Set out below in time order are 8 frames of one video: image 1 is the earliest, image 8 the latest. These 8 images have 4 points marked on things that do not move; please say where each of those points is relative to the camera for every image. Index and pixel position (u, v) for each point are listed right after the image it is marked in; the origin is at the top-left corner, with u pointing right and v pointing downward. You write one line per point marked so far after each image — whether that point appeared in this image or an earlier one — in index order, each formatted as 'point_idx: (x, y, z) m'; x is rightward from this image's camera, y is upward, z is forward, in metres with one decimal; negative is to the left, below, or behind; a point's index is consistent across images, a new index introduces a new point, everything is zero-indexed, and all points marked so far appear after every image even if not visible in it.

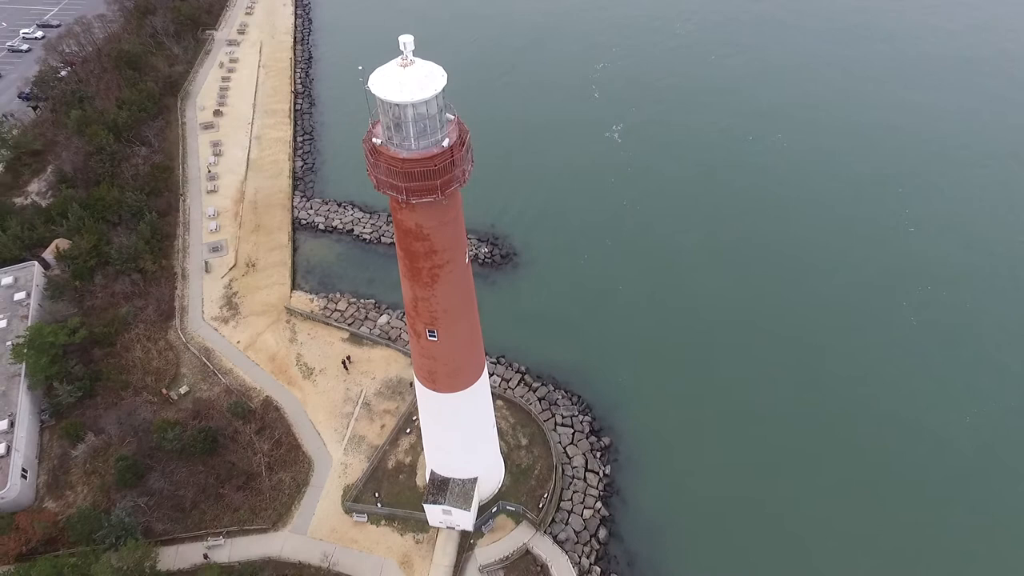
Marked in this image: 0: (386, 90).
0: (-2.2, +3.4, +10.3) m
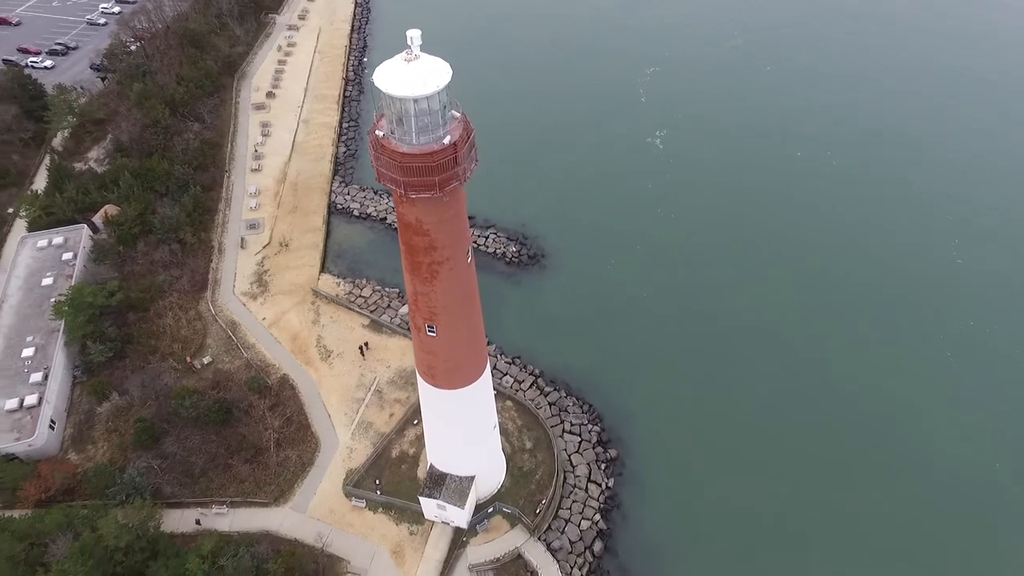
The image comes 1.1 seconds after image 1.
0: (-2.1, +3.5, +10.4) m
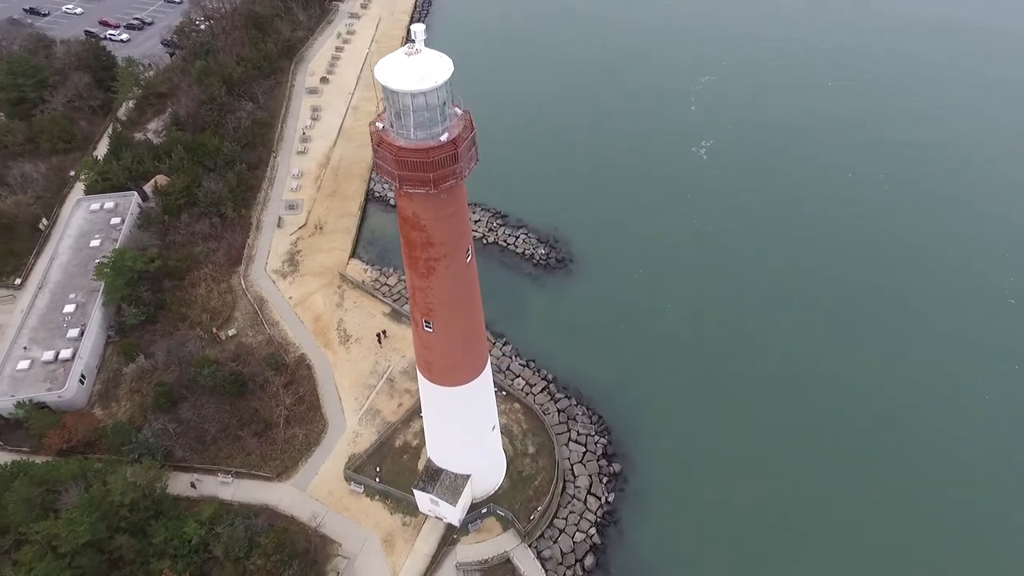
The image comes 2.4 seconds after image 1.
0: (-2.1, +3.6, +10.3) m
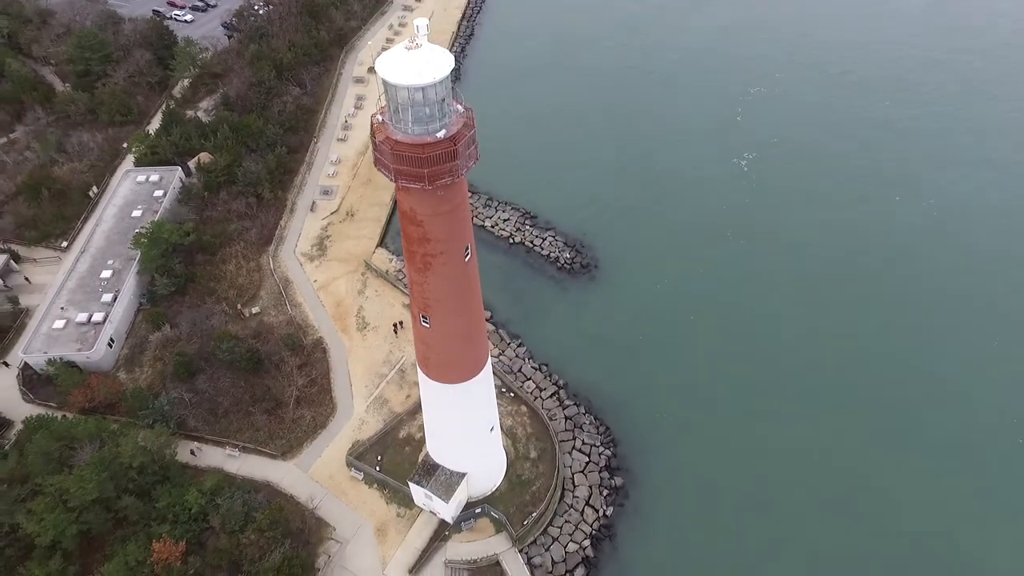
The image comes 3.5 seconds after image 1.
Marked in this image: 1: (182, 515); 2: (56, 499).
0: (-2.1, +3.7, +10.3) m
1: (-10.7, -7.4, +19.5) m
2: (-14.4, -6.7, +19.0) m
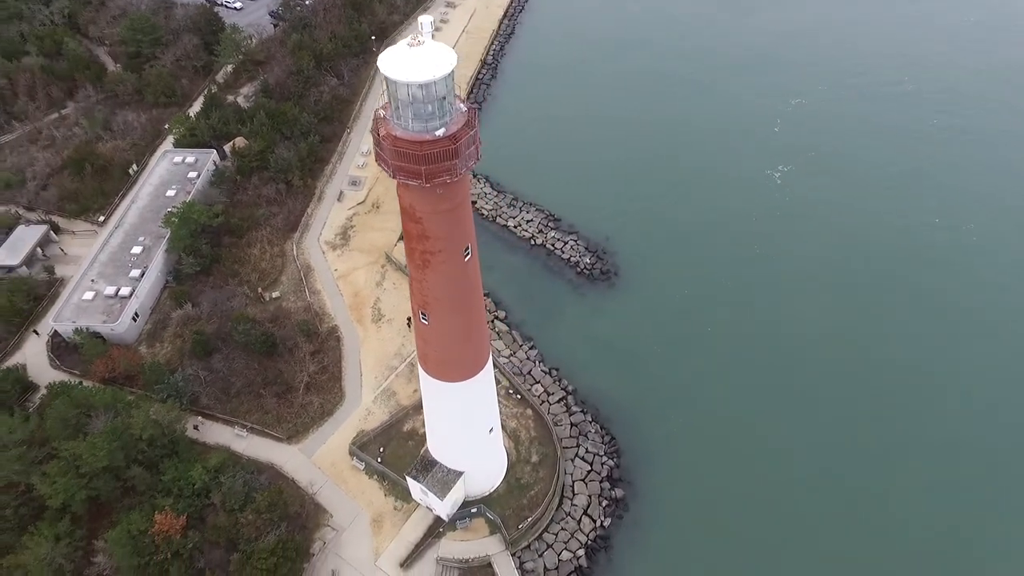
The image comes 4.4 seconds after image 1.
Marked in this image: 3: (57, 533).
0: (-2.1, +3.8, +10.3) m
1: (-10.9, -6.7, +20.0) m
2: (-14.5, -5.8, +19.7) m
3: (-14.4, -7.7, +18.9) m
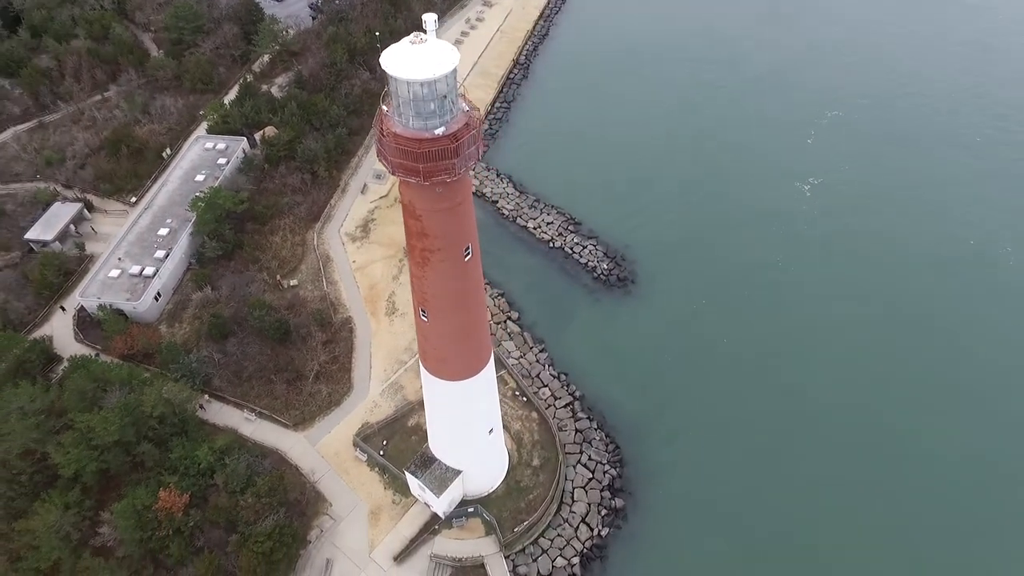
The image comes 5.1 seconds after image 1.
0: (-2.0, +3.9, +10.3) m
1: (-10.9, -6.2, +20.4) m
2: (-14.5, -5.0, +20.3) m
3: (-14.5, -7.0, +19.5) m
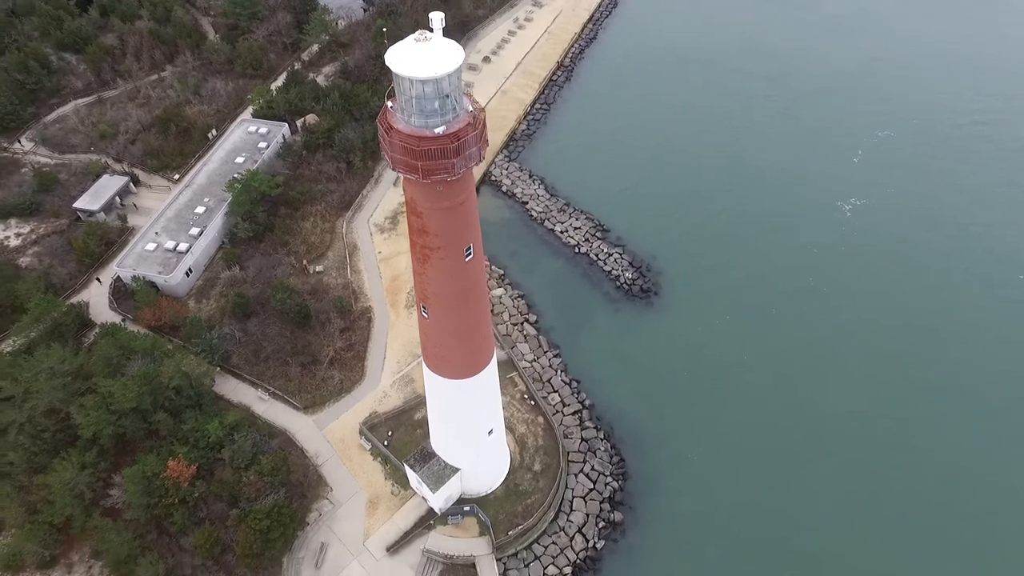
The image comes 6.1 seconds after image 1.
0: (-2.0, +3.9, +10.4) m
1: (-10.9, -5.4, +21.0) m
2: (-14.4, -4.0, +21.1) m
3: (-14.6, -5.9, +20.4) m
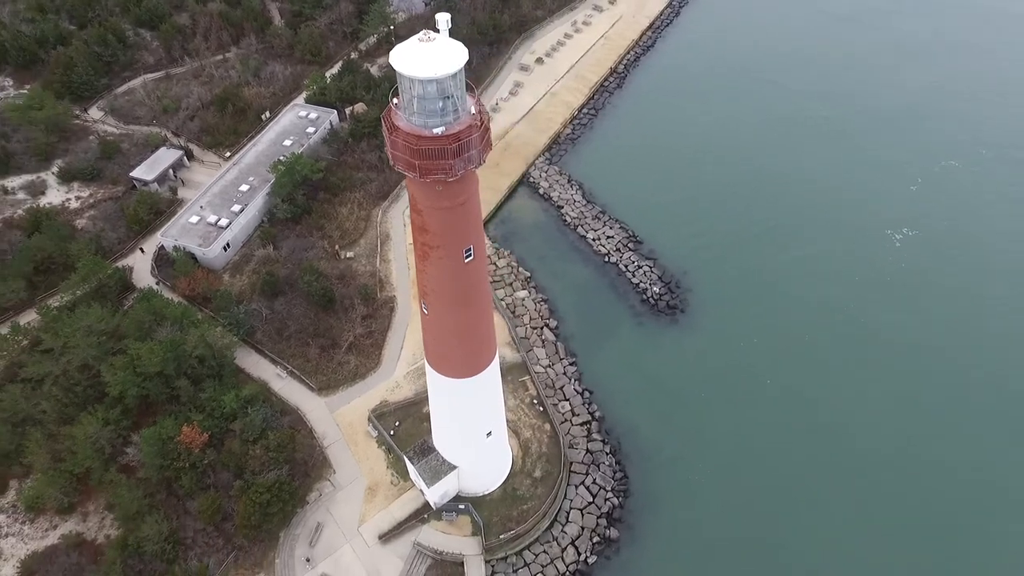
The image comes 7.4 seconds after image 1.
0: (-1.9, +4.0, +10.4) m
1: (-10.8, -4.5, +21.8) m
2: (-14.1, -2.7, +22.2) m
3: (-14.5, -4.7, +21.5) m
